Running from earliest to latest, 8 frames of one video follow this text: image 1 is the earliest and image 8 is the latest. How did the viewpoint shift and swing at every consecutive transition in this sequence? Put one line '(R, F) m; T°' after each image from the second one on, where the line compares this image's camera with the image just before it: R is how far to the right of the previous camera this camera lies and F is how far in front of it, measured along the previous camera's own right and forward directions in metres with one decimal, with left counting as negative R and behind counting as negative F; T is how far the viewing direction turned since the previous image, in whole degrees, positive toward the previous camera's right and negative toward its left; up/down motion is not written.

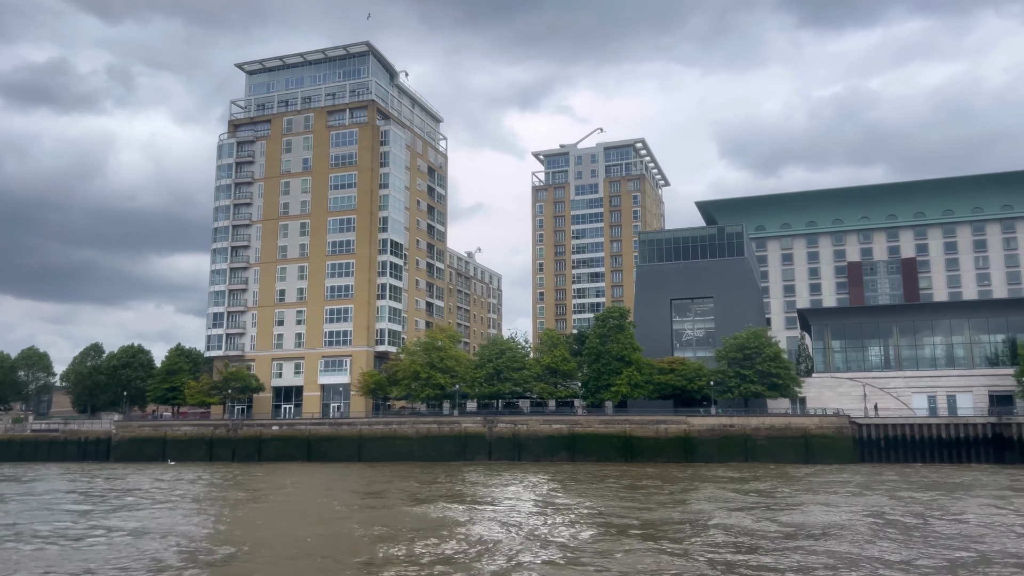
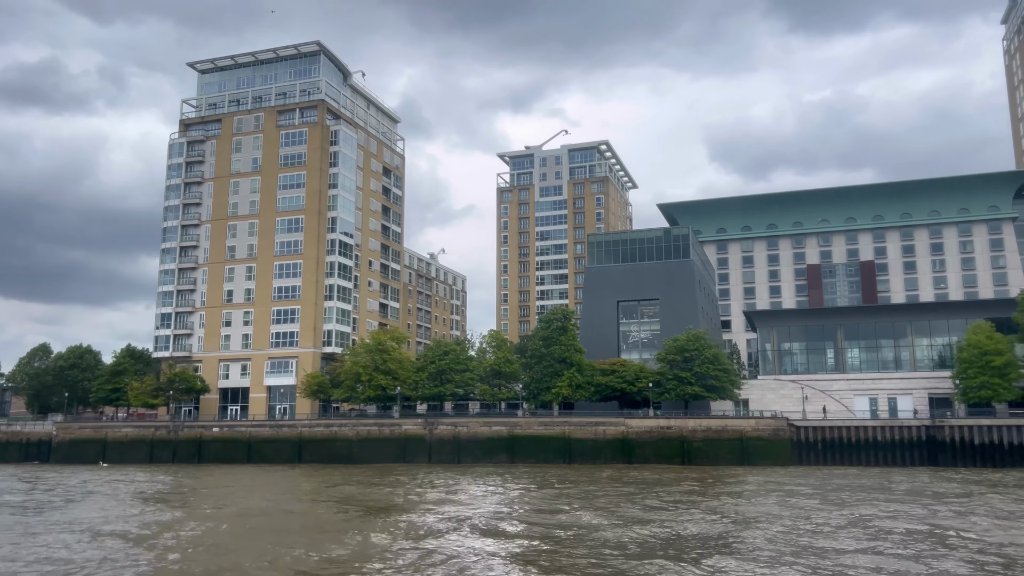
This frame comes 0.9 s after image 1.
(+4.5, +0.4) m; +1°
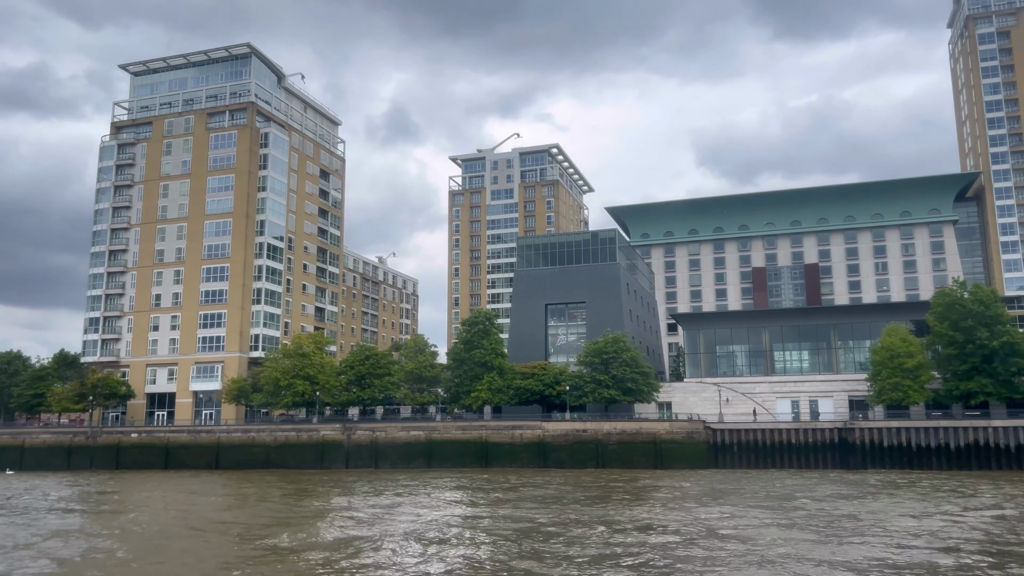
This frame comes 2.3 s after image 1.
(+6.2, +0.5) m; +1°
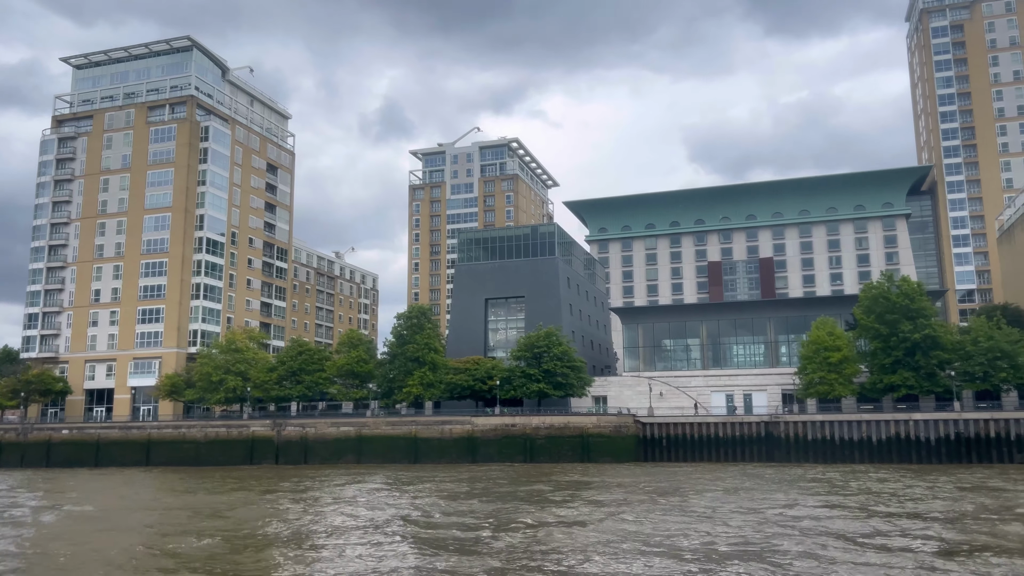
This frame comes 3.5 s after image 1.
(+5.4, +0.5) m; +1°
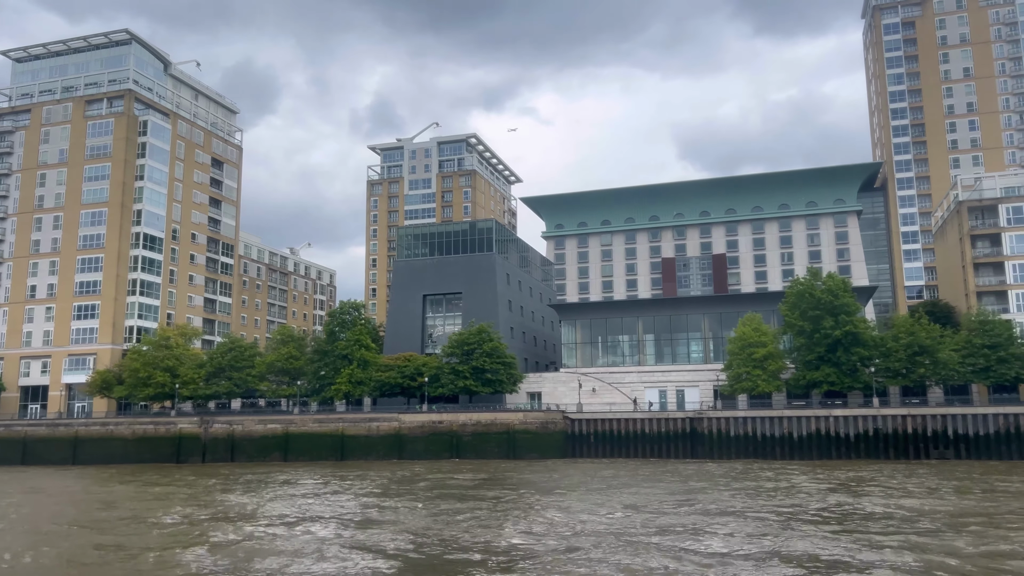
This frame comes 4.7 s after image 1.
(+5.2, +0.4) m; +1°
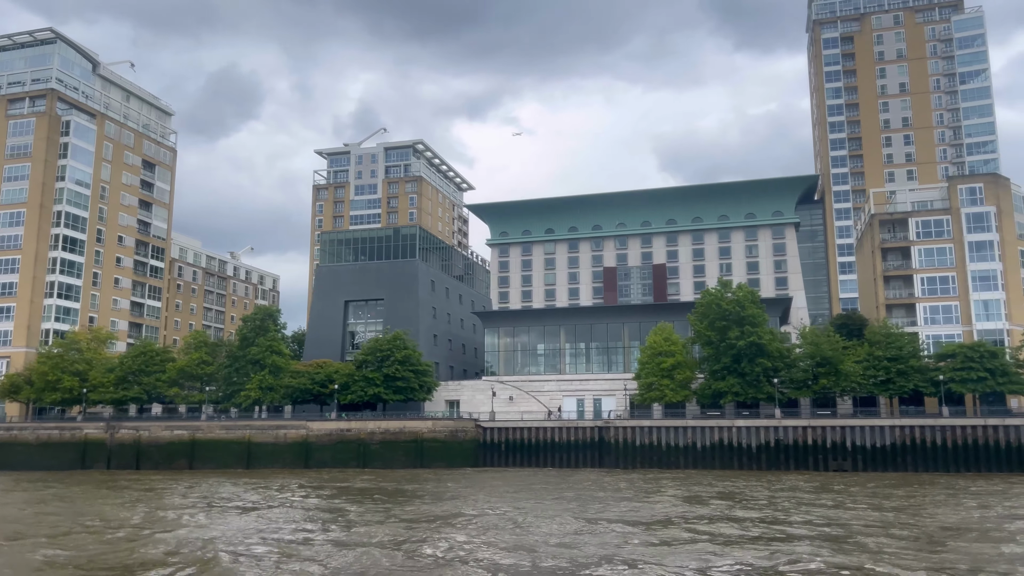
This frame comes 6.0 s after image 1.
(+5.6, +0.4) m; +1°
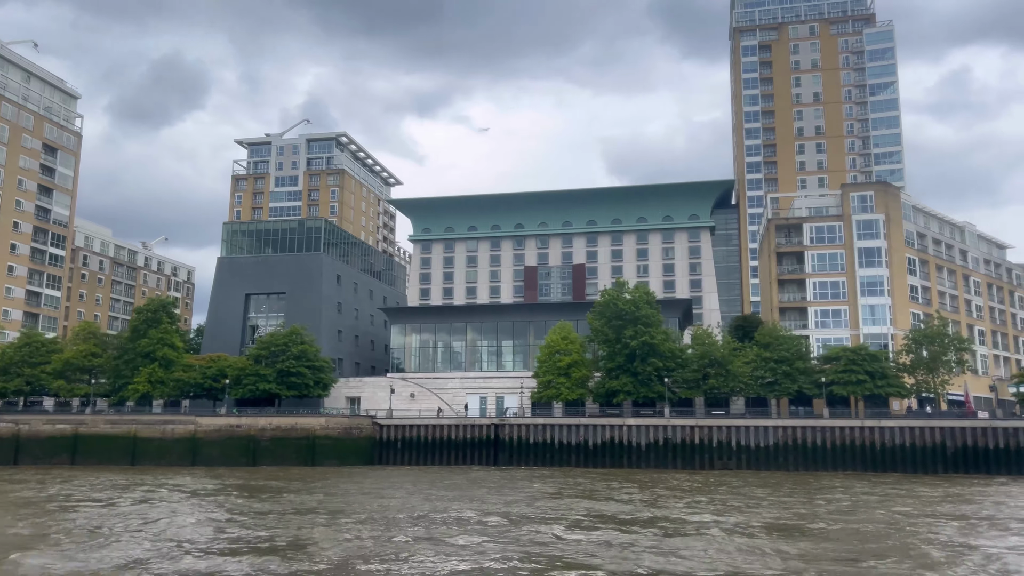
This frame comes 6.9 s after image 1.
(+3.8, +0.3) m; +4°
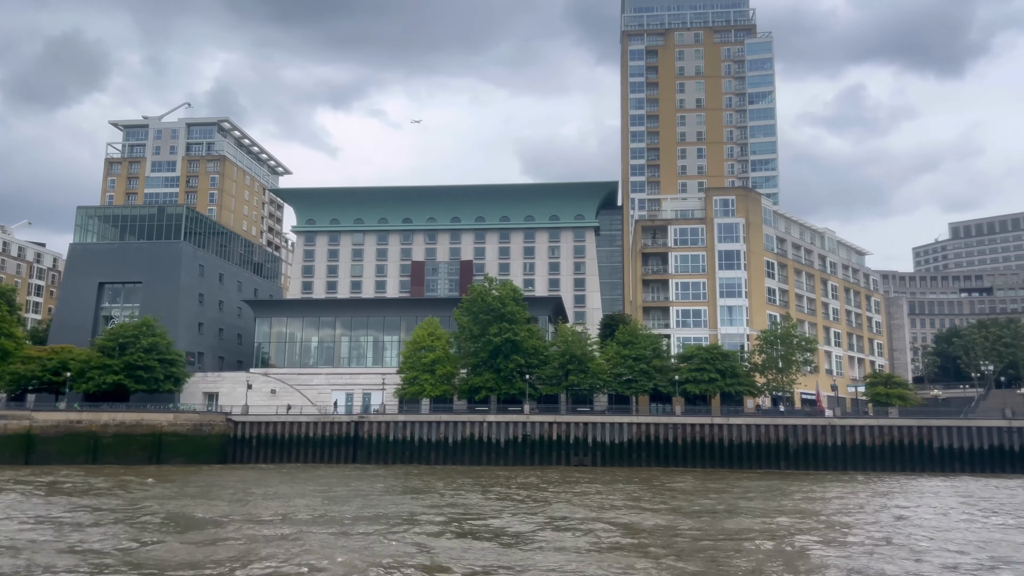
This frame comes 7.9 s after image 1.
(+3.7, +0.5) m; +6°
